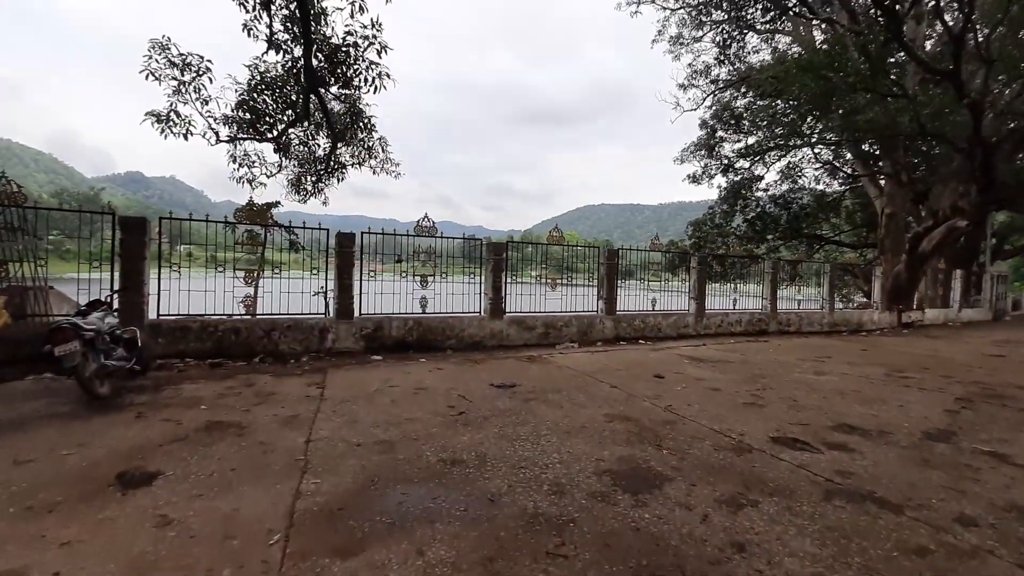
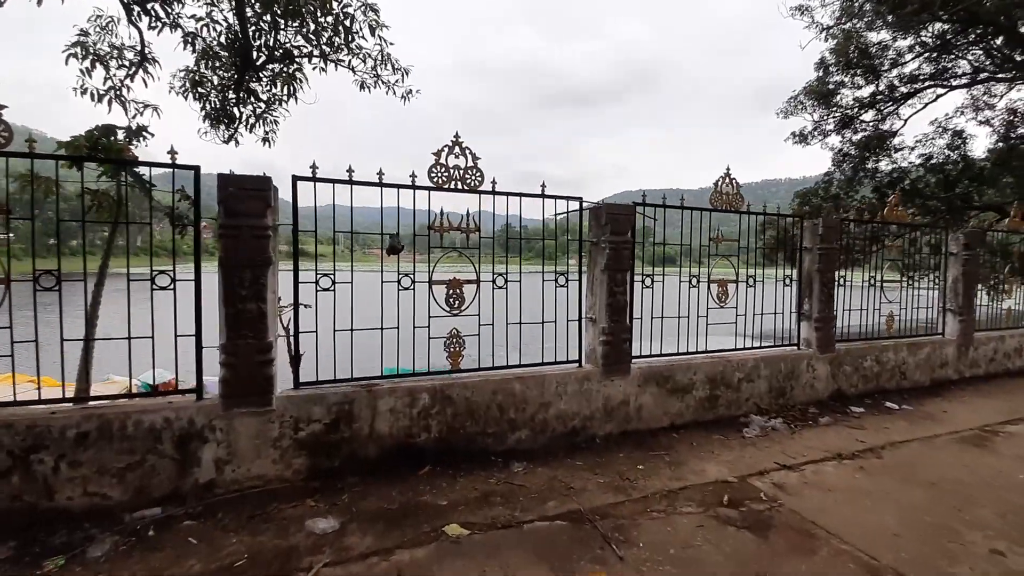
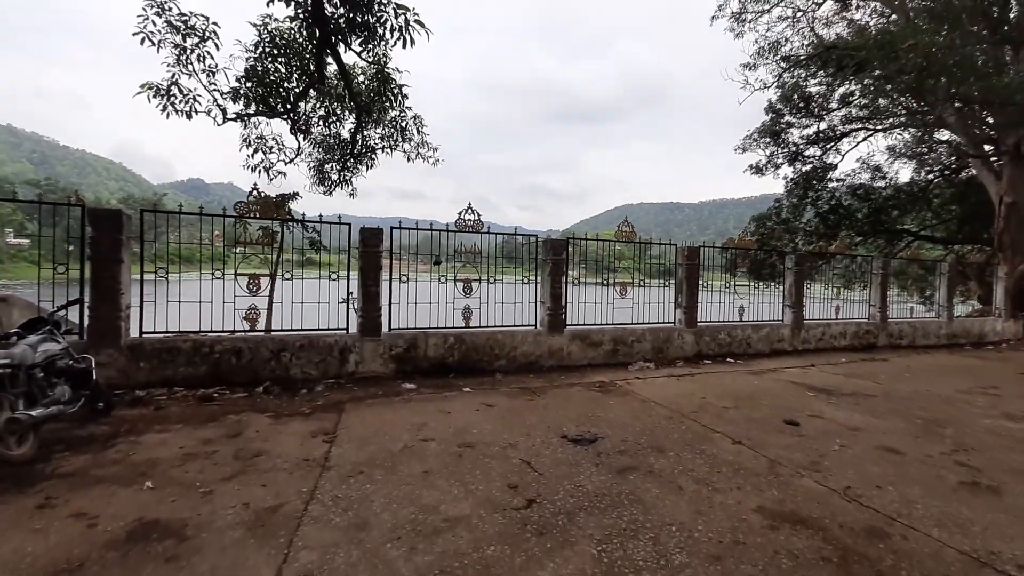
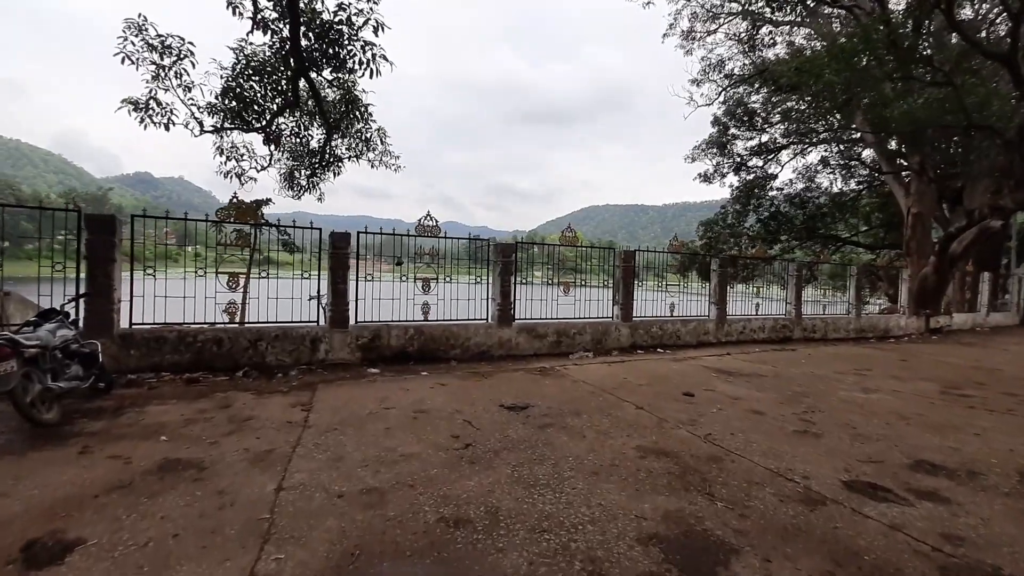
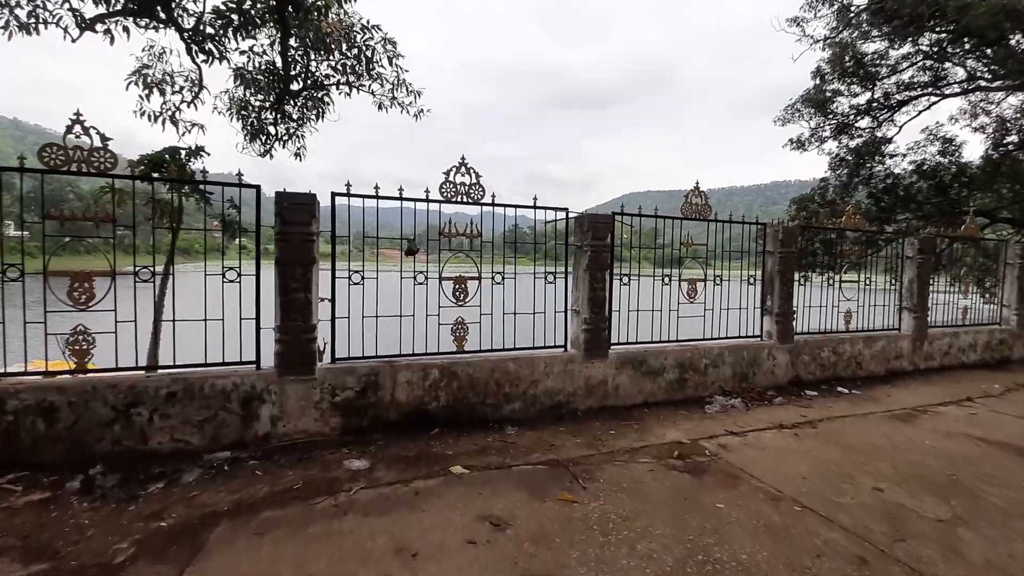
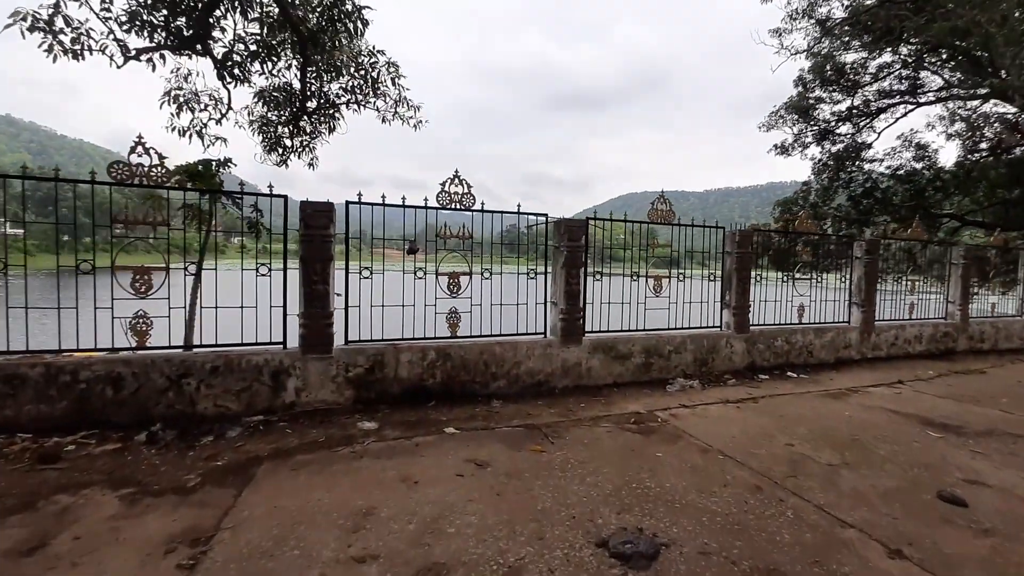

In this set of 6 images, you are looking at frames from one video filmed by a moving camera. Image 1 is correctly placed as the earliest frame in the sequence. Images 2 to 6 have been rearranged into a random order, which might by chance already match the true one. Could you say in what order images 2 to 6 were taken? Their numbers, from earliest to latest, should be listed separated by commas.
4, 3, 6, 5, 2
